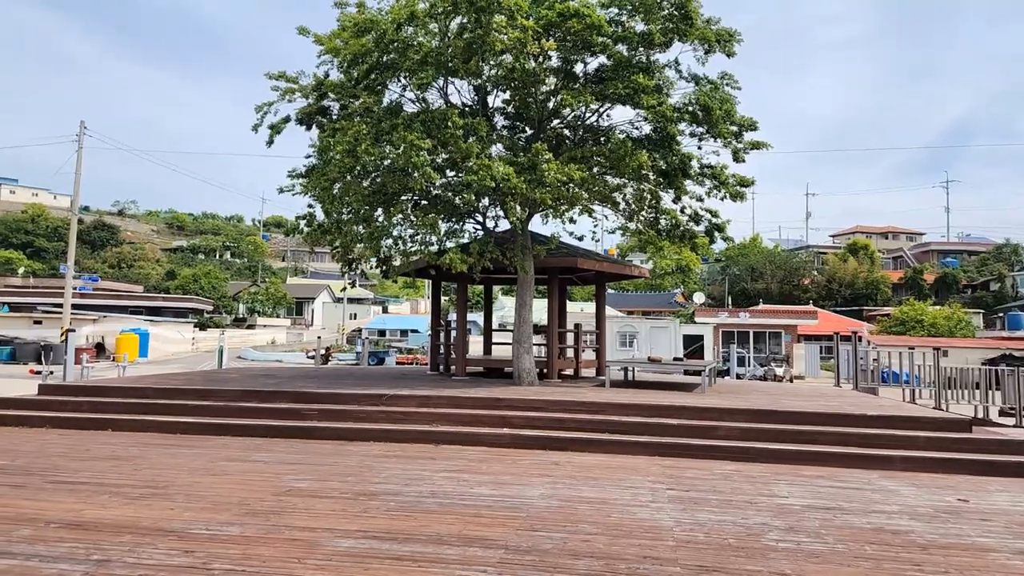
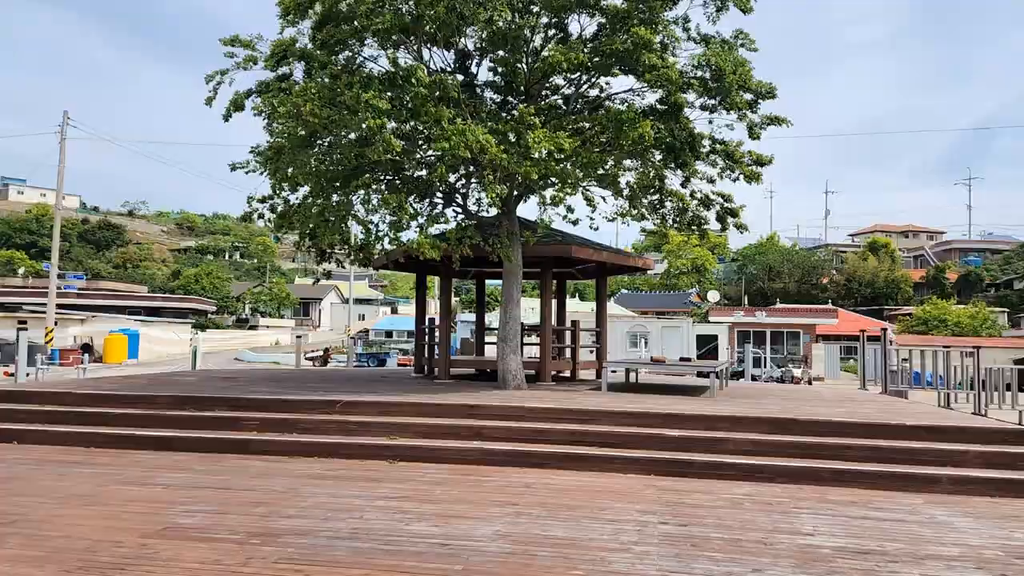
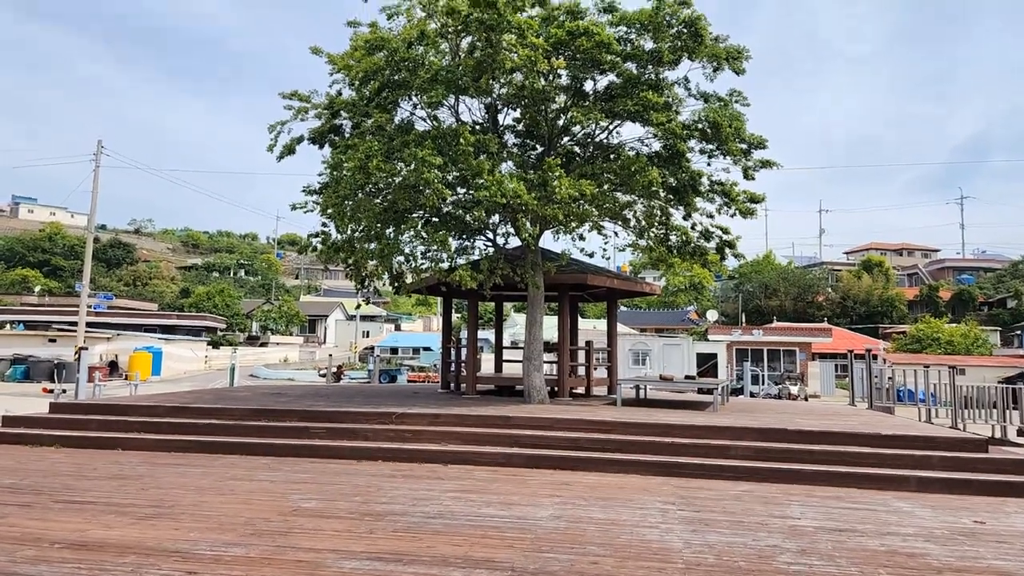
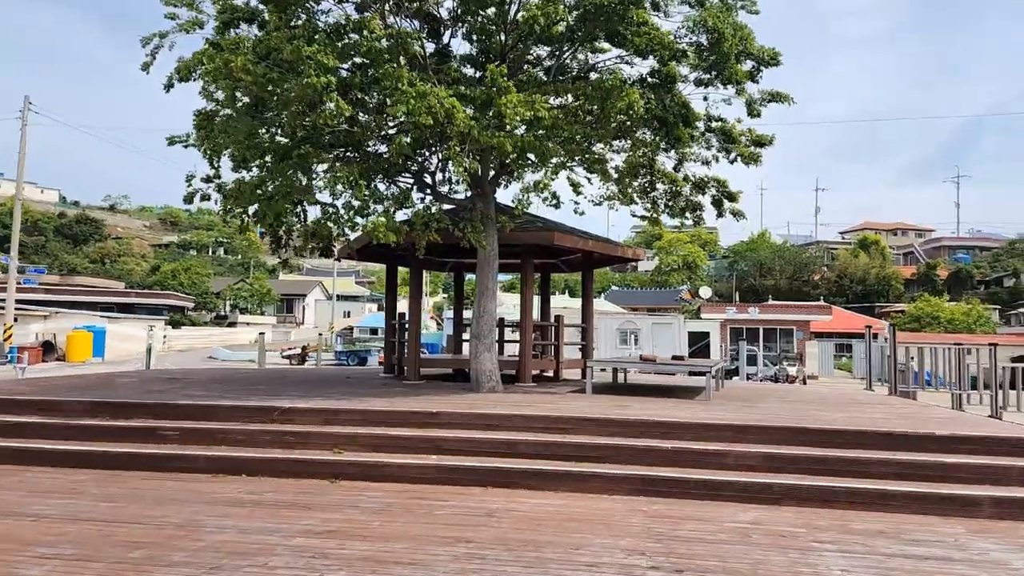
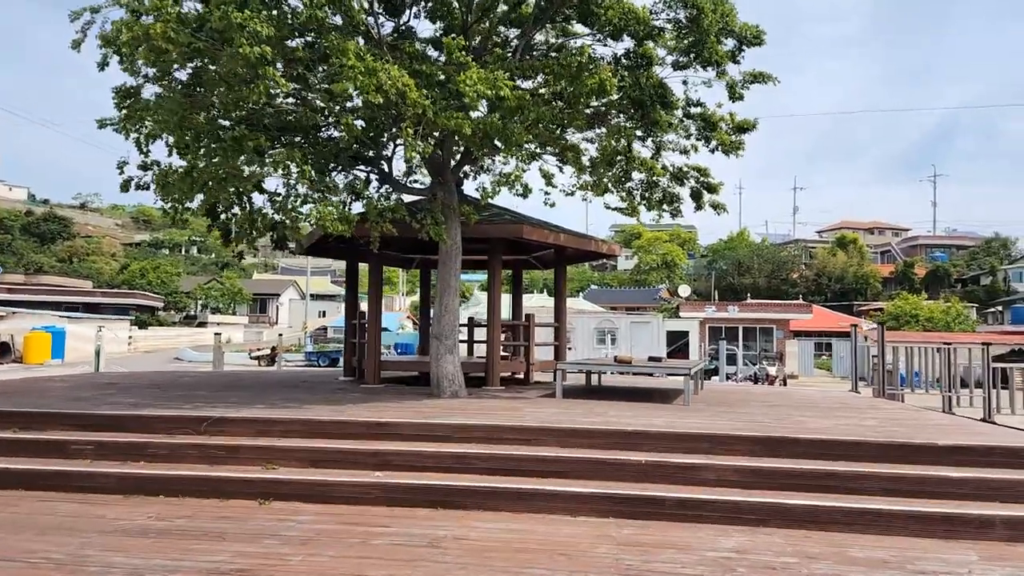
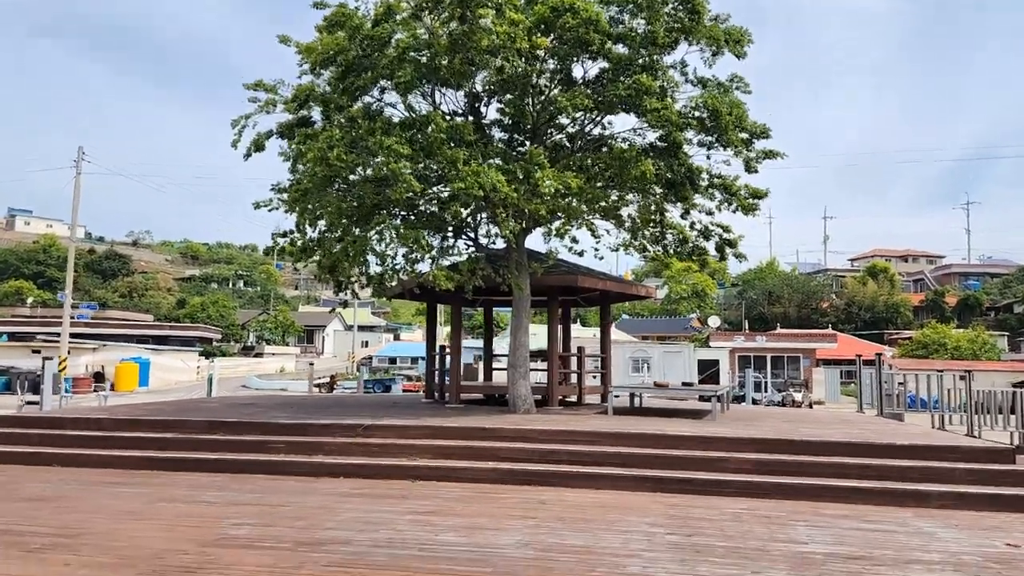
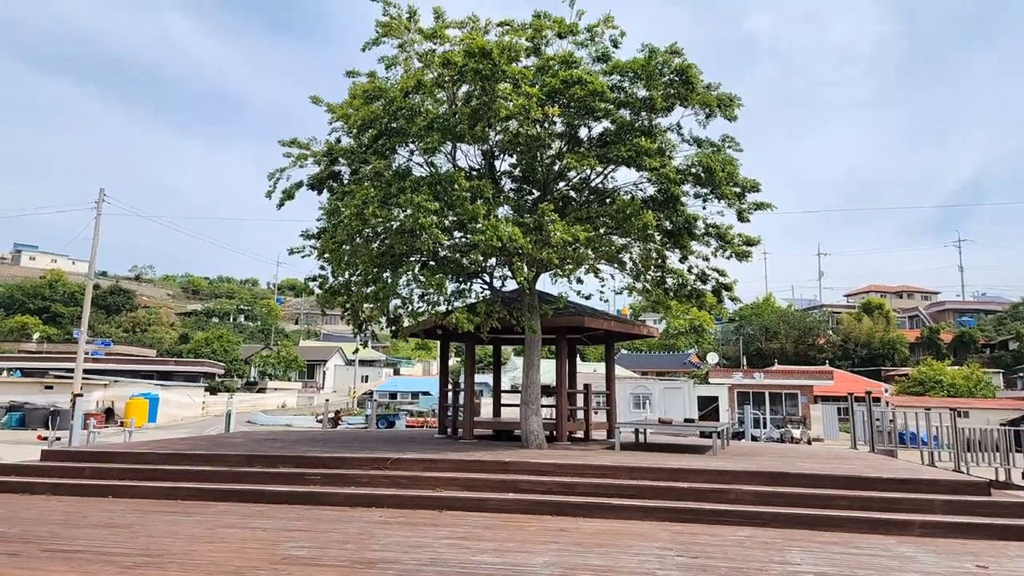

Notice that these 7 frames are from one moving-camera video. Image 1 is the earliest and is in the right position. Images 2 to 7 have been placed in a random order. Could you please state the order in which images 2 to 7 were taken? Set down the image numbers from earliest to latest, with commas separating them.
3, 7, 6, 2, 4, 5
